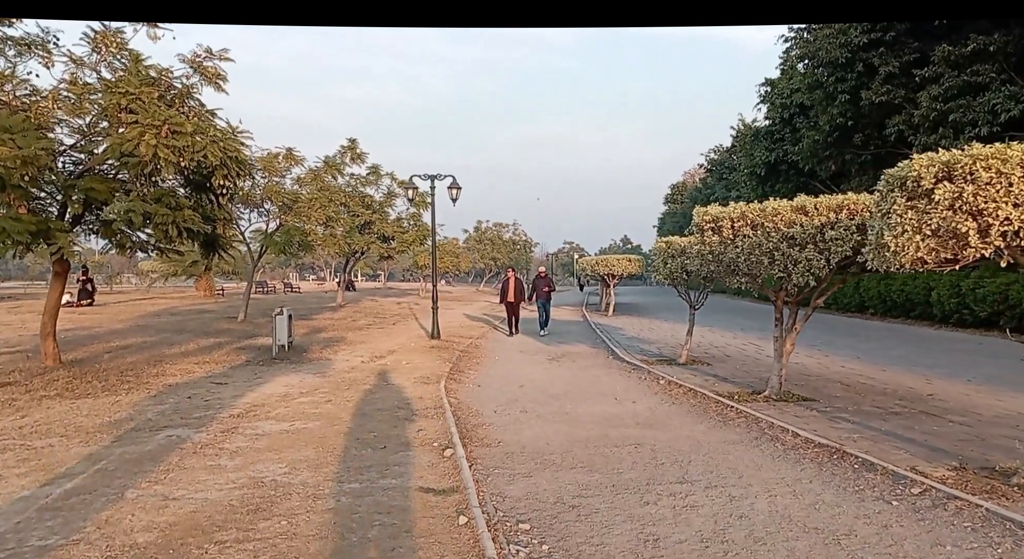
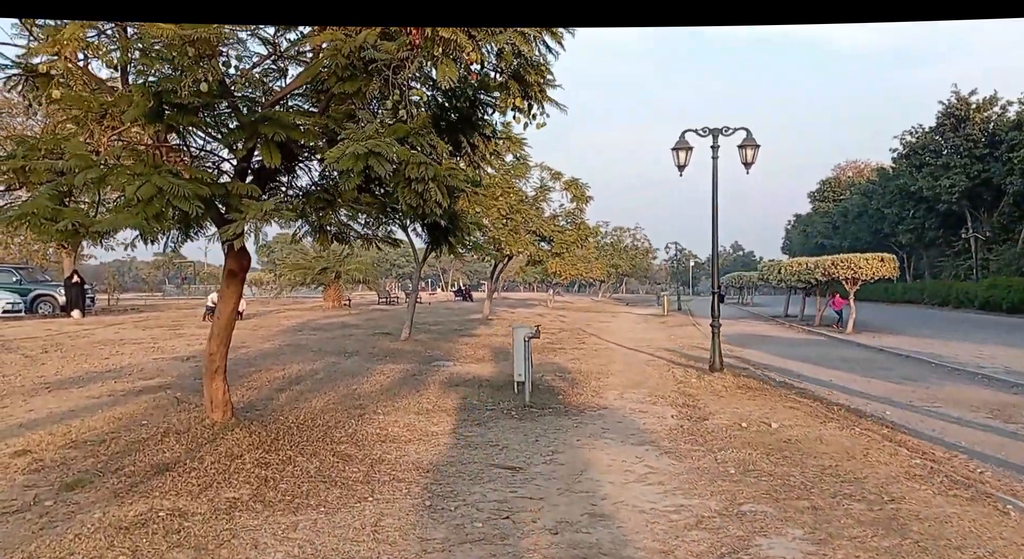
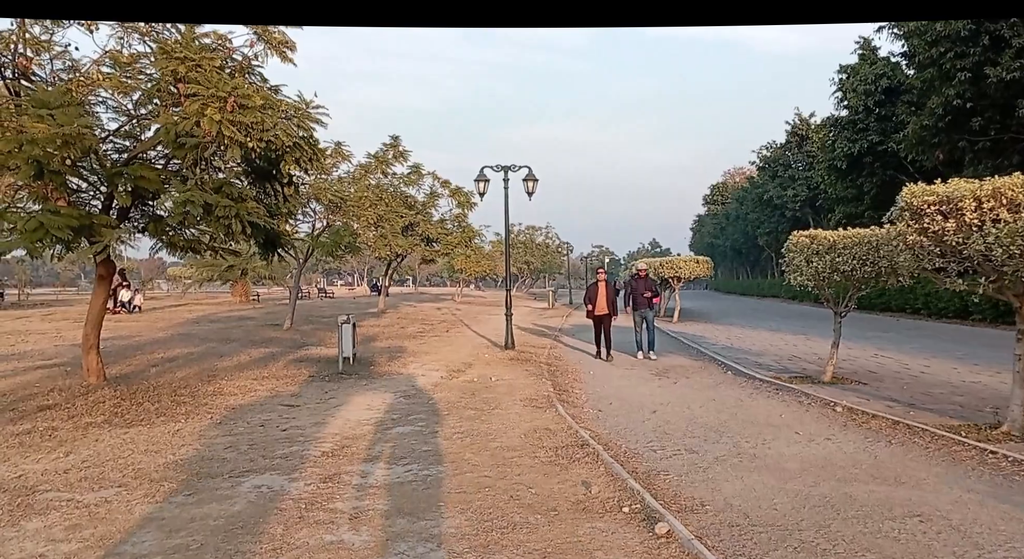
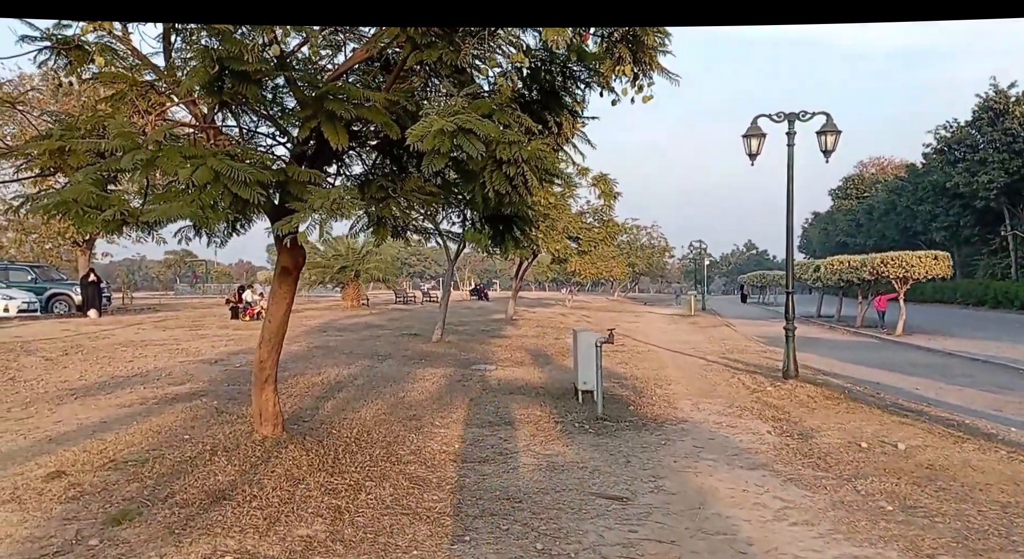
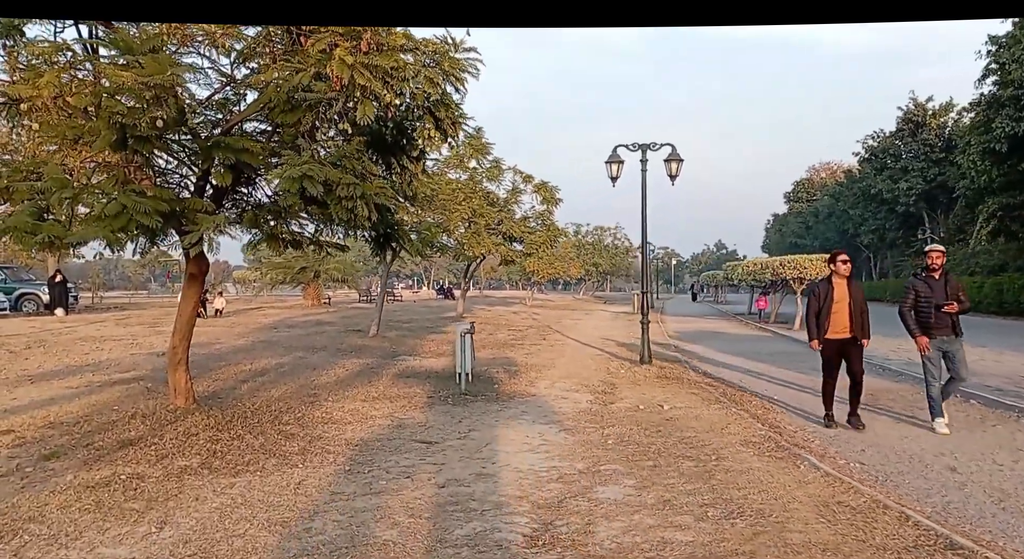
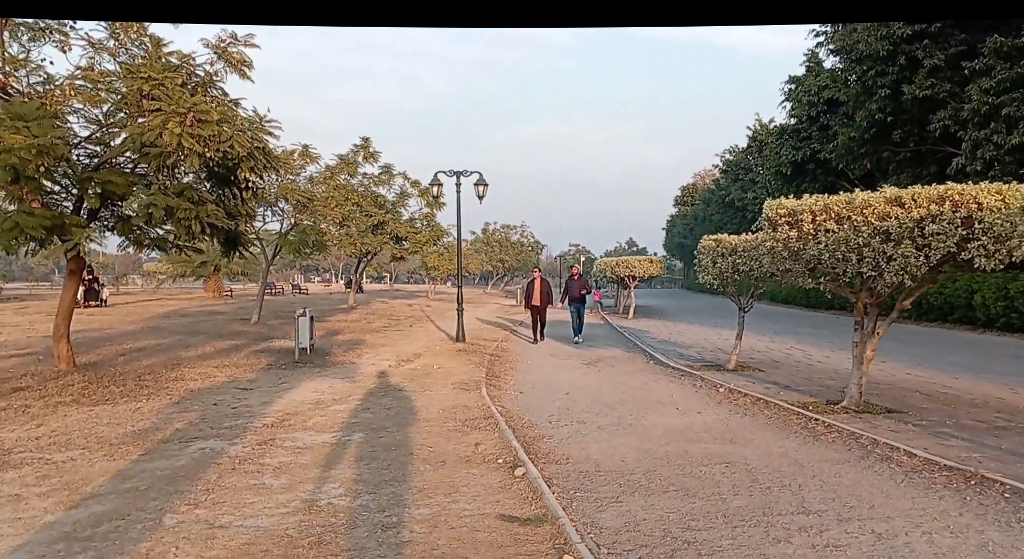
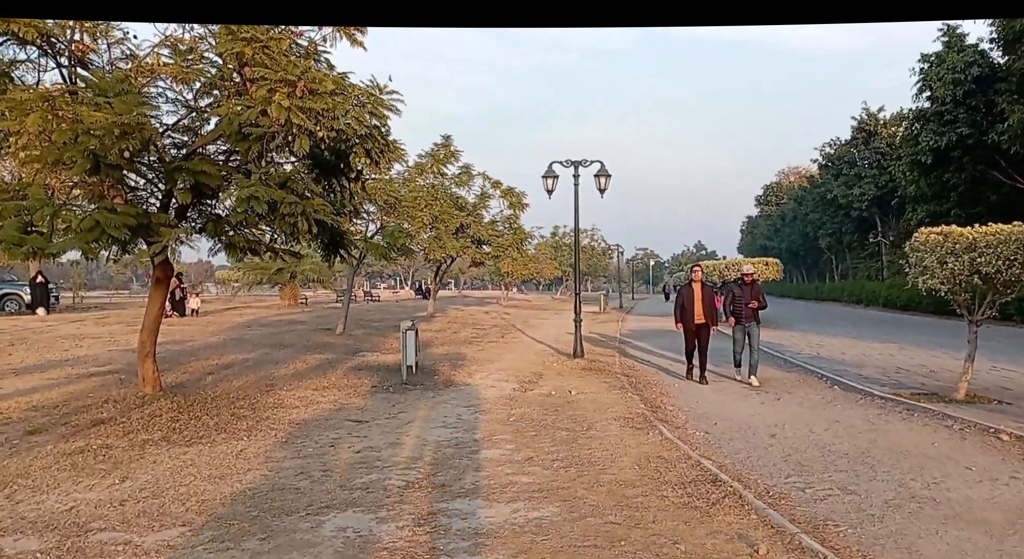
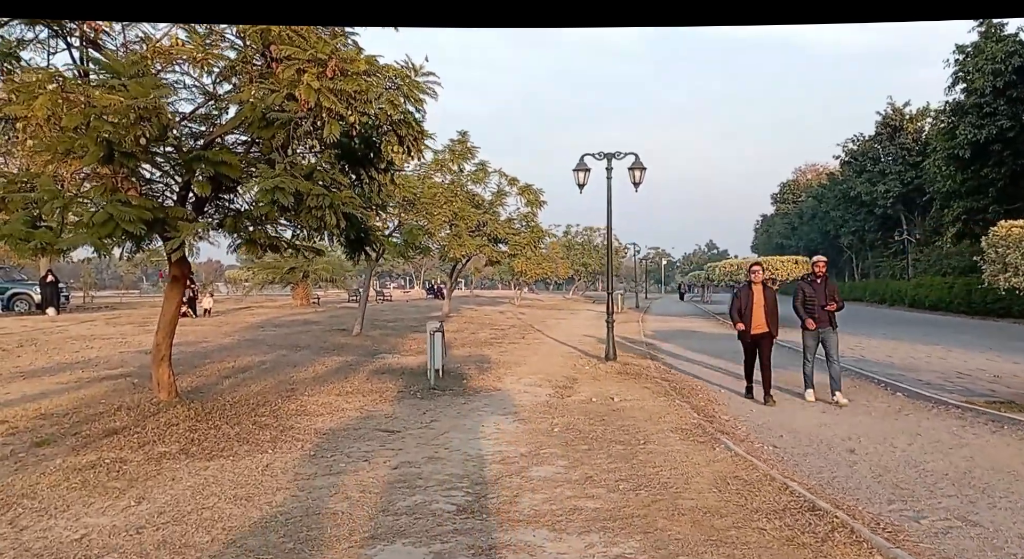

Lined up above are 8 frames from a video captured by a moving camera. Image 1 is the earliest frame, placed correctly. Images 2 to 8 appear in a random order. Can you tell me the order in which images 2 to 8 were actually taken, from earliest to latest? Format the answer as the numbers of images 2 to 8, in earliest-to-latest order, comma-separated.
6, 3, 7, 8, 5, 2, 4
